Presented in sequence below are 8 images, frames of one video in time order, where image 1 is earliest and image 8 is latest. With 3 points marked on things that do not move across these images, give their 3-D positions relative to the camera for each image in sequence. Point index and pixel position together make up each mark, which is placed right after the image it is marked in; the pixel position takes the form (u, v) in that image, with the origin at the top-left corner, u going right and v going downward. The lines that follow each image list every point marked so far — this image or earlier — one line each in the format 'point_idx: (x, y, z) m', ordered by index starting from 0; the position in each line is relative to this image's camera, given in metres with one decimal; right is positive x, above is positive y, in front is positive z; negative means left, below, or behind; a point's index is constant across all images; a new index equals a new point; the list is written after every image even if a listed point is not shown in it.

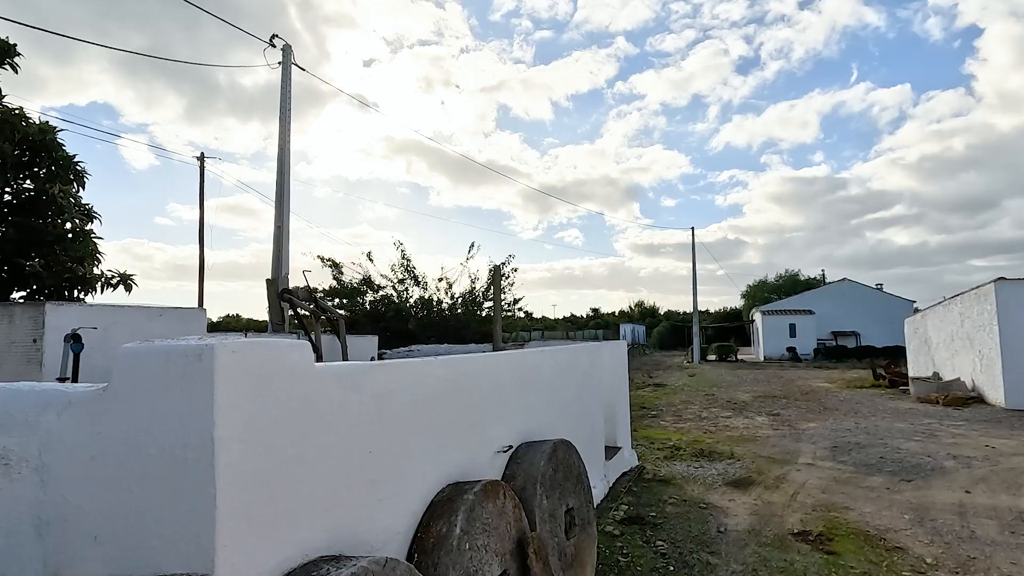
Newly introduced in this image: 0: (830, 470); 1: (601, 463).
0: (+3.5, -2.0, +7.1) m
1: (+0.8, -1.6, +6.0) m
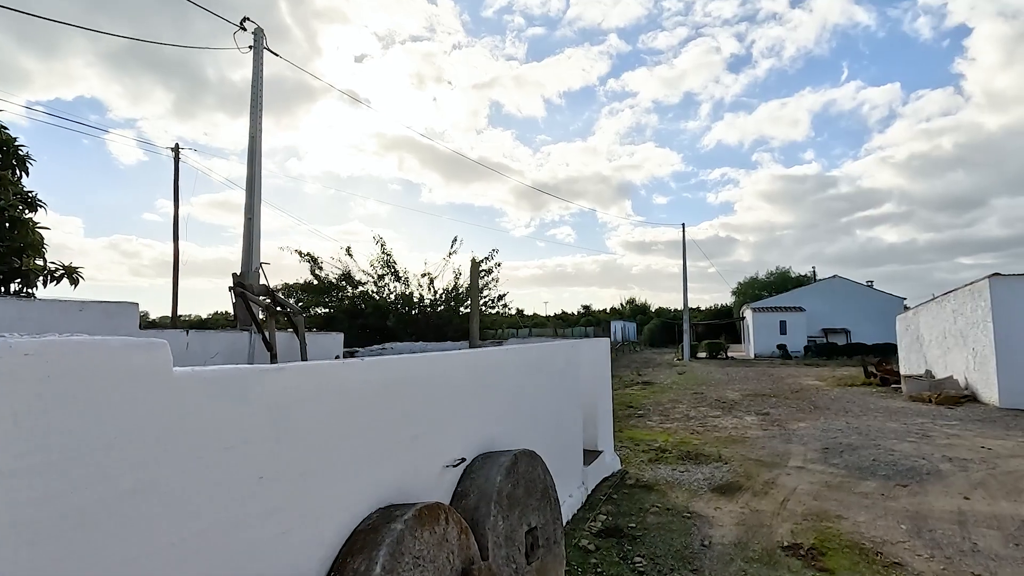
0: (+3.3, -2.0, +6.8) m
1: (+0.6, -1.6, +5.6) m
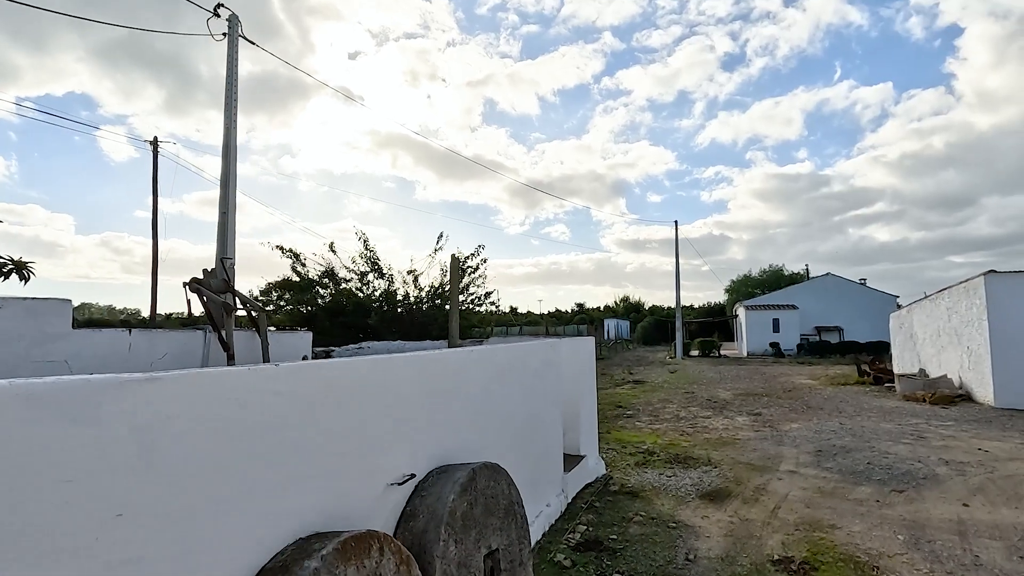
0: (+3.1, -1.9, +6.5) m
1: (+0.4, -1.6, +5.3) m
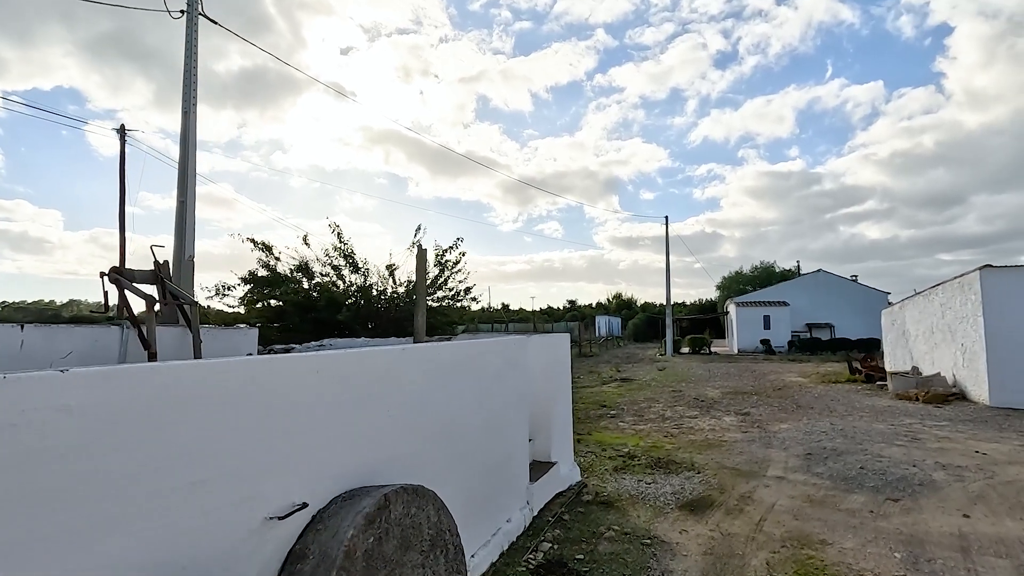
0: (+2.7, -1.9, +6.1) m
1: (+0.1, -1.5, +4.8) m
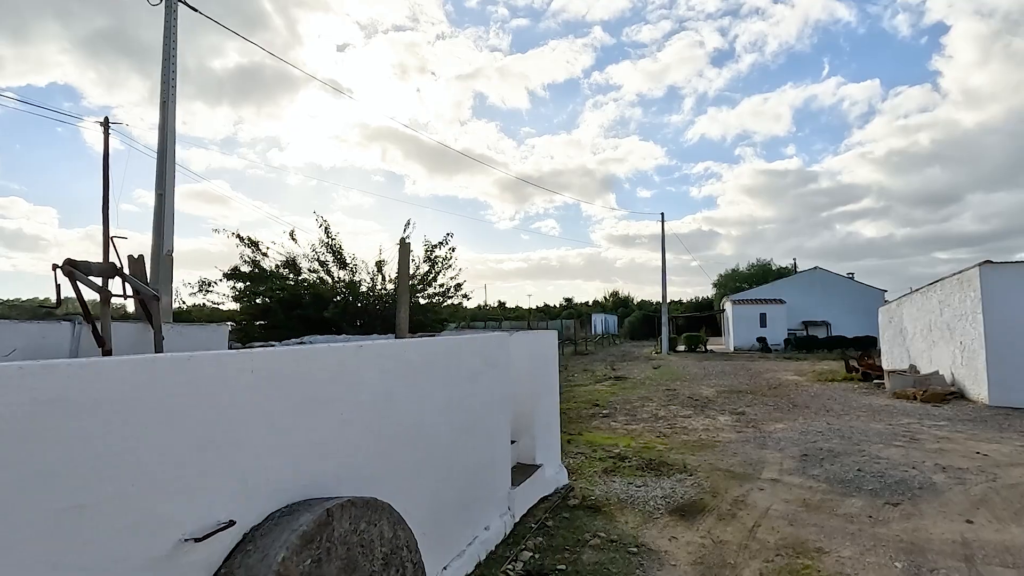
0: (+2.6, -1.8, +5.8) m
1: (-0.1, -1.5, +4.6) m
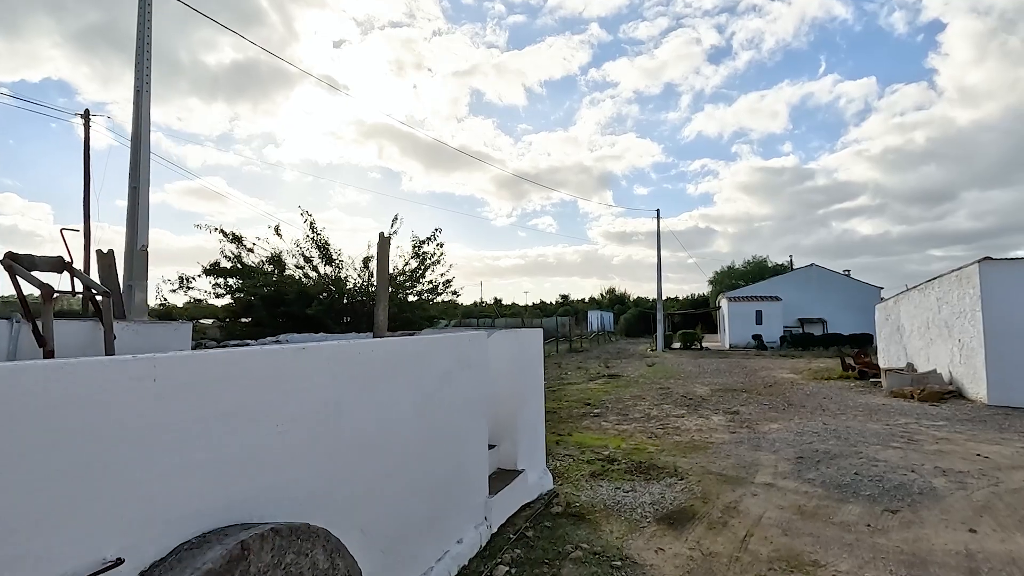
0: (+2.4, -1.8, +5.6) m
1: (-0.2, -1.4, +4.3) m
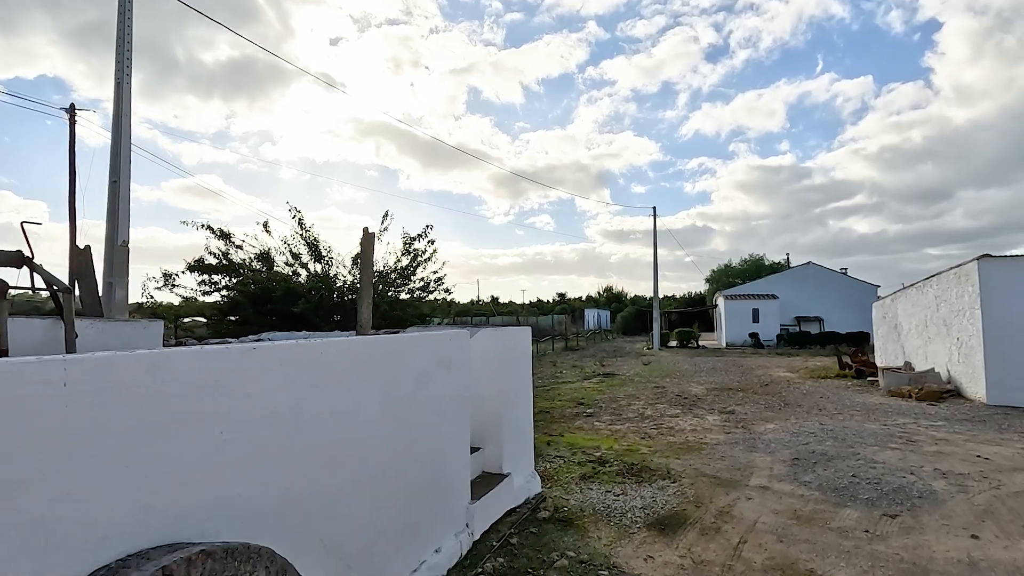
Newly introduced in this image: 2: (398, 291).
0: (+2.3, -1.8, +5.4) m
1: (-0.3, -1.4, +4.1) m
2: (-2.2, 0.0, +12.6) m
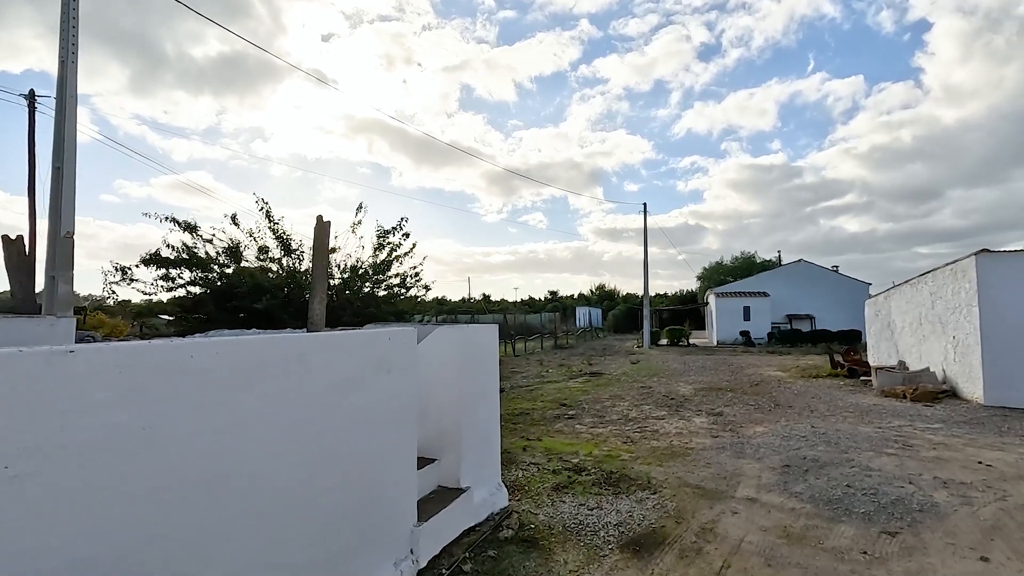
0: (+2.0, -1.7, +4.9) m
1: (-0.6, -1.4, +3.6) m
2: (-2.6, 0.0, +12.0) m
